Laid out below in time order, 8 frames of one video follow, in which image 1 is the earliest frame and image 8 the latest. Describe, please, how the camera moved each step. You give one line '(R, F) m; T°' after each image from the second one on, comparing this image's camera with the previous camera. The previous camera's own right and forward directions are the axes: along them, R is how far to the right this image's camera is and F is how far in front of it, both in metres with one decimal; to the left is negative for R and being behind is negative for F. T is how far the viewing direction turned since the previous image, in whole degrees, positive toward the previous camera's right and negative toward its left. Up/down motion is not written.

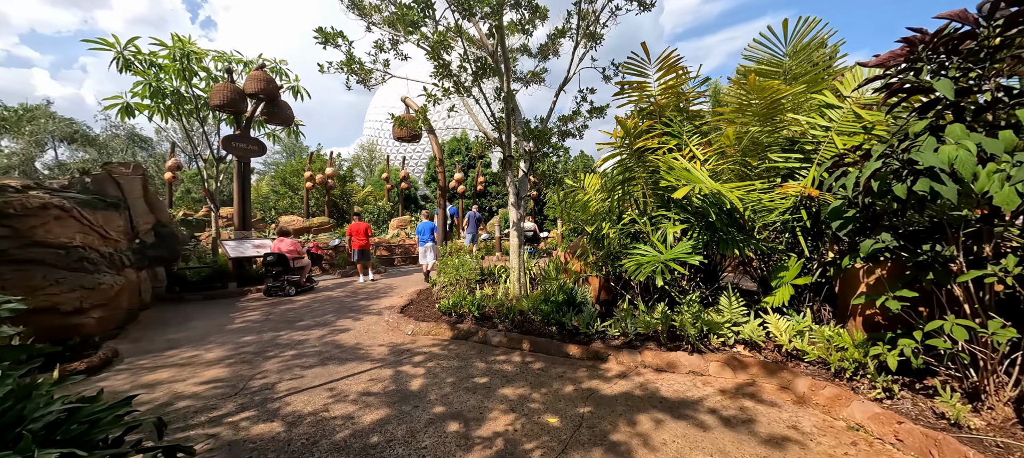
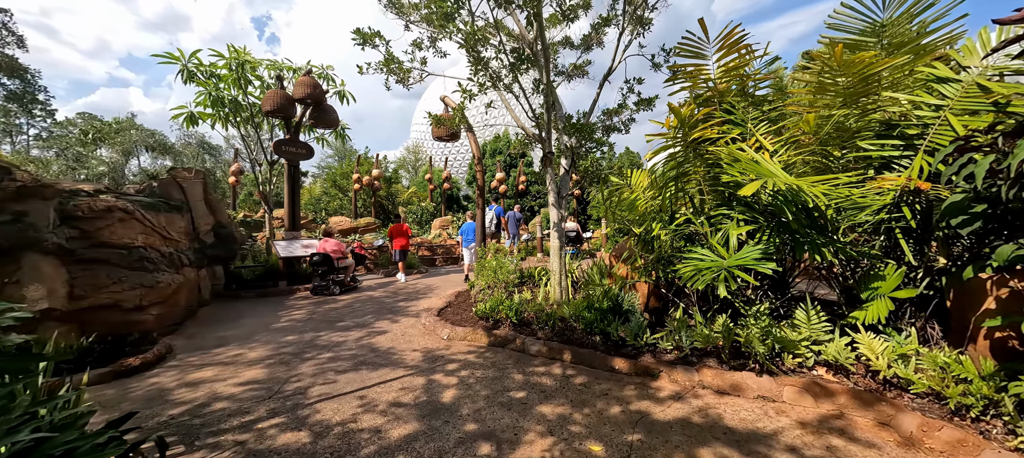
(0.0, +0.3) m; -6°
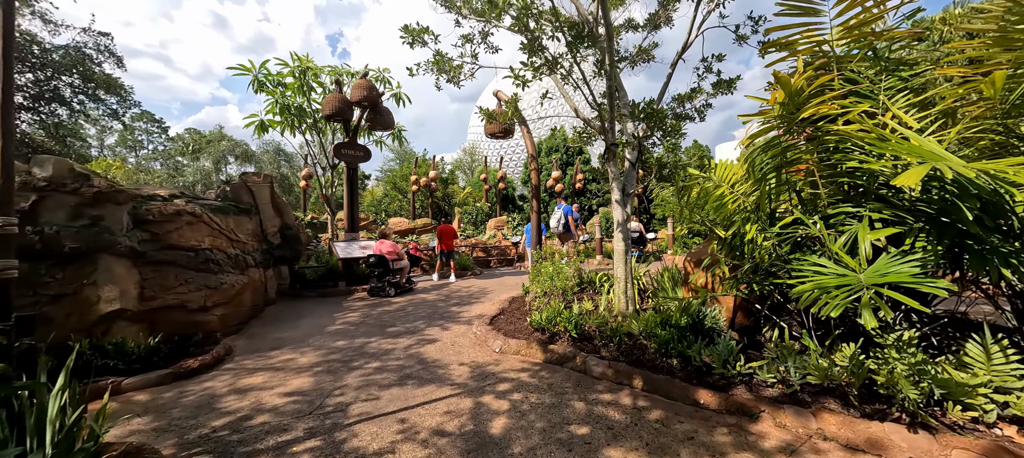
(0.0, +0.5) m; -7°
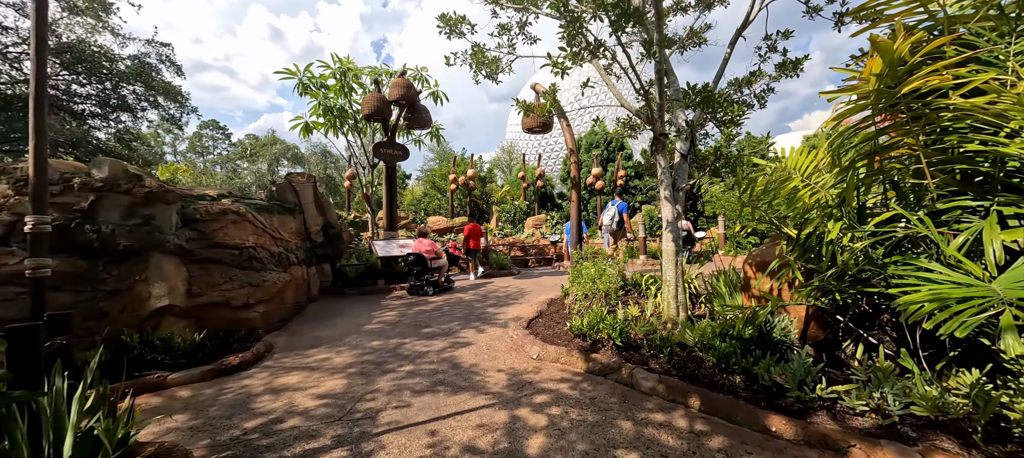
(0.0, +0.3) m; -5°
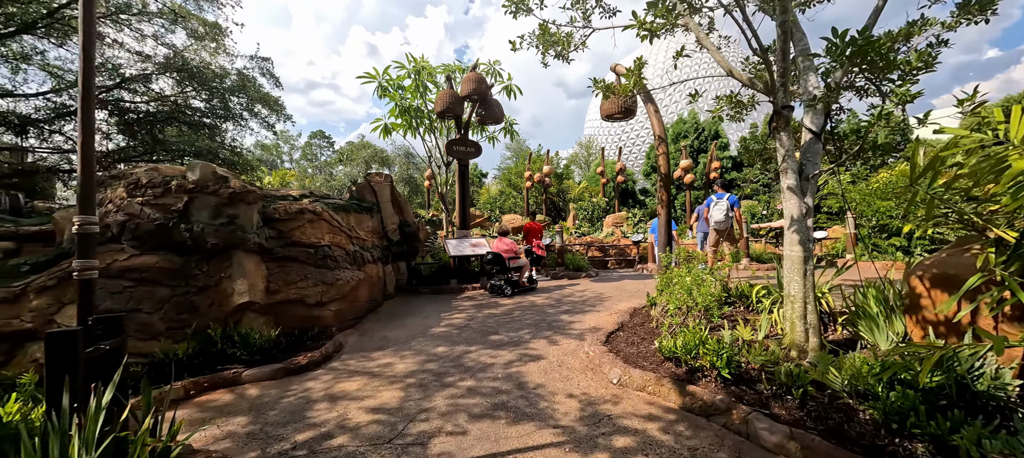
(0.0, +0.6) m; -10°
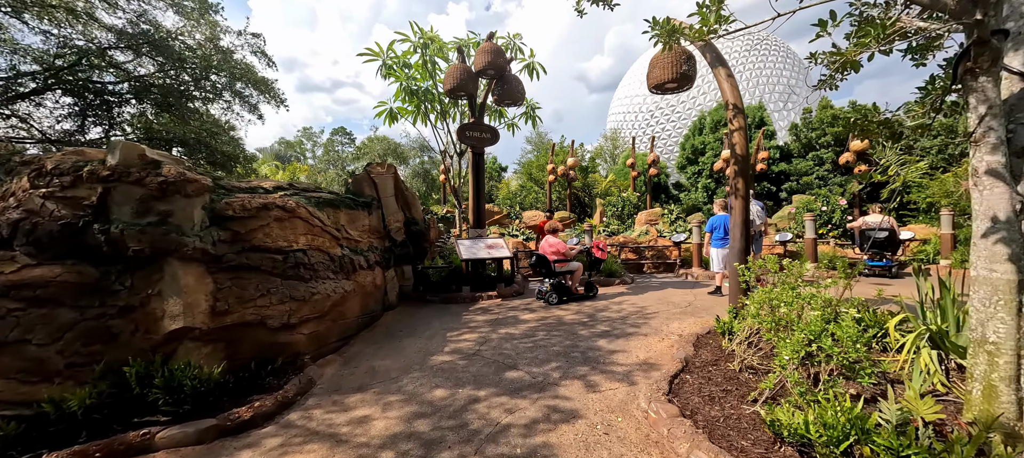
(0.0, +1.3) m; -3°
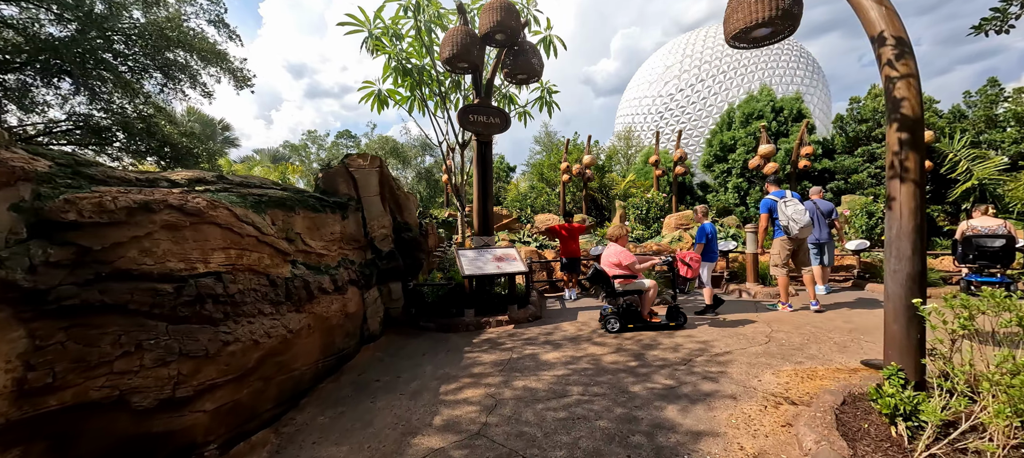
(-0.1, +1.6) m; -1°
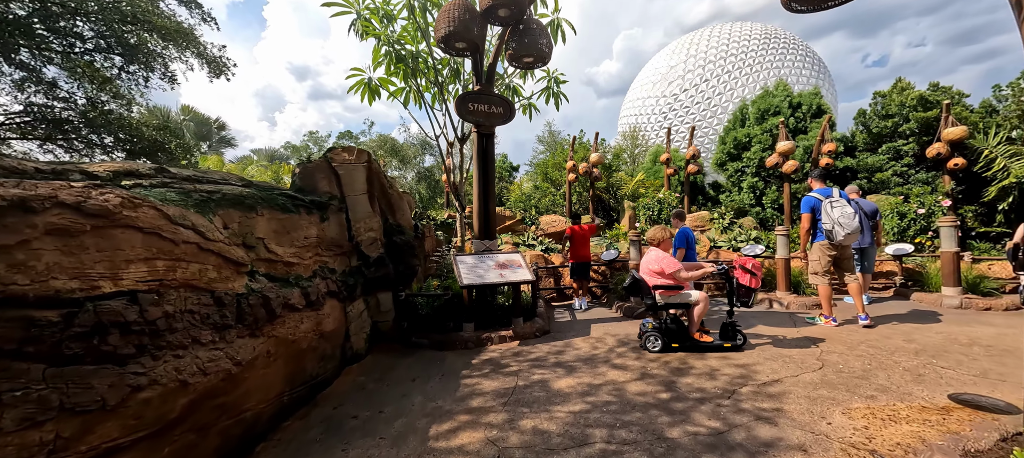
(0.0, +0.7) m; 0°
